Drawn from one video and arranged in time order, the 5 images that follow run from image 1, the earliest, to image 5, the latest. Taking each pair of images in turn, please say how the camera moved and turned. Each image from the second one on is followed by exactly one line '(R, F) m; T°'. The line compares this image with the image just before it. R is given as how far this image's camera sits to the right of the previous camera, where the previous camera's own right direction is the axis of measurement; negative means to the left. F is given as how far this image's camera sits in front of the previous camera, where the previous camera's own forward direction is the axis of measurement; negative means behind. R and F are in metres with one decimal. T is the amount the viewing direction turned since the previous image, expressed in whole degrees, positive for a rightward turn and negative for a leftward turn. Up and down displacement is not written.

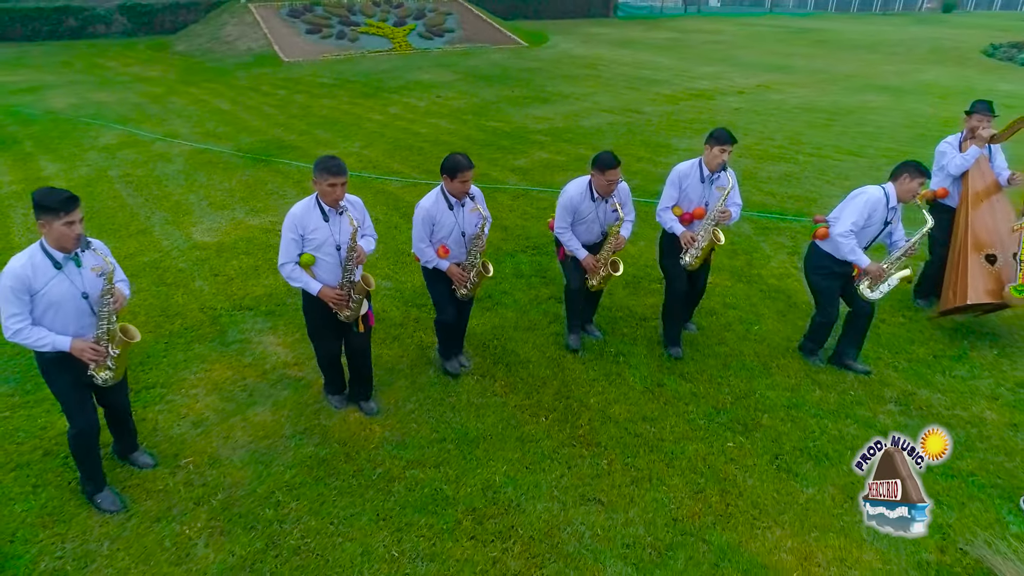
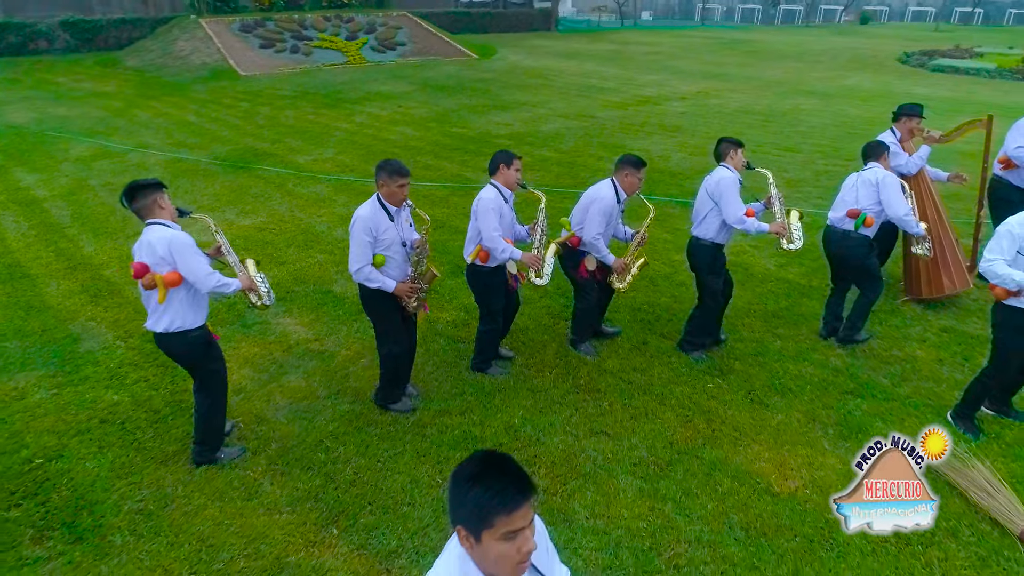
(-0.5, -0.7) m; +4°
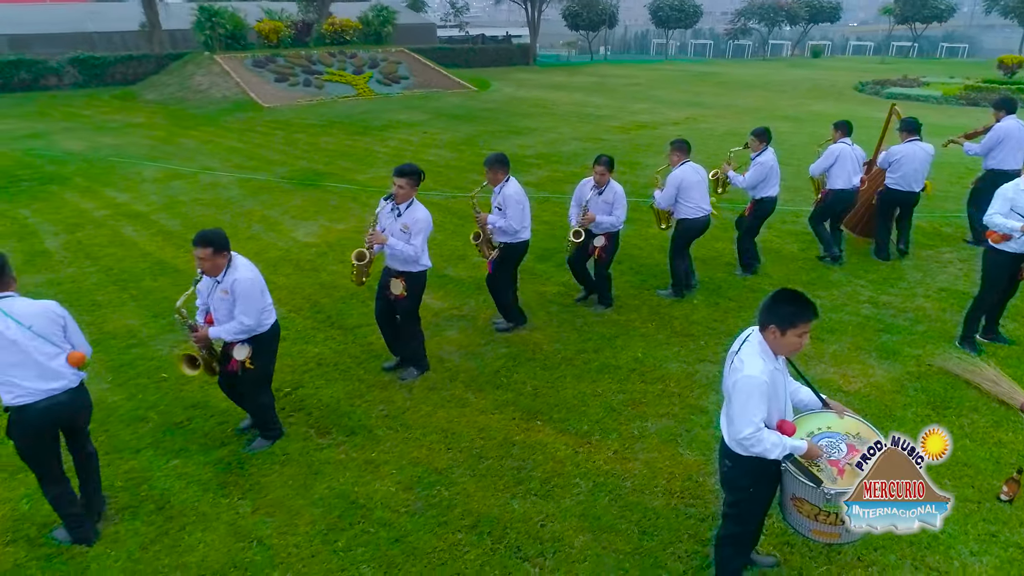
(-1.5, -1.5) m; +3°
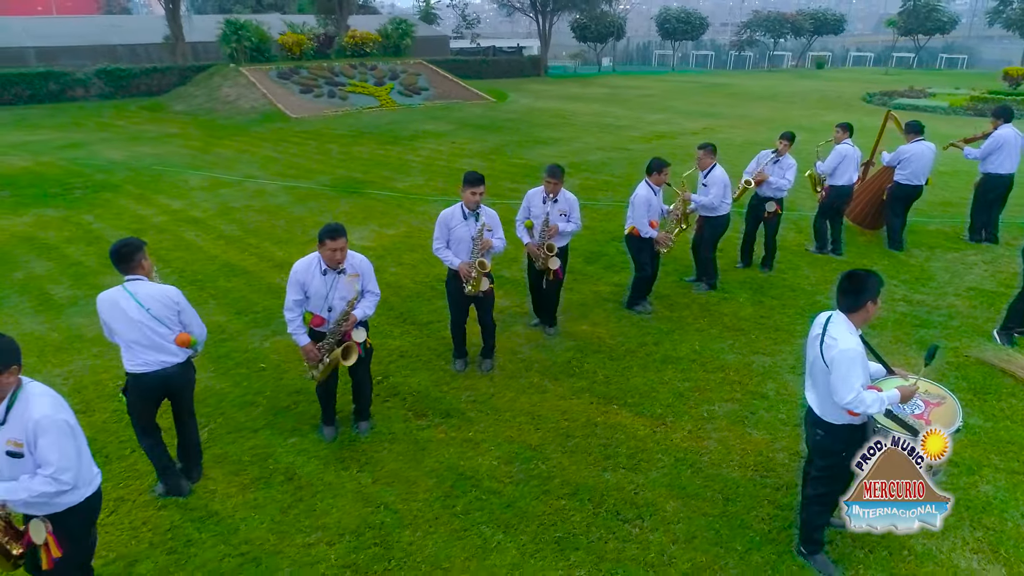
(-0.7, -0.5) m; 0°
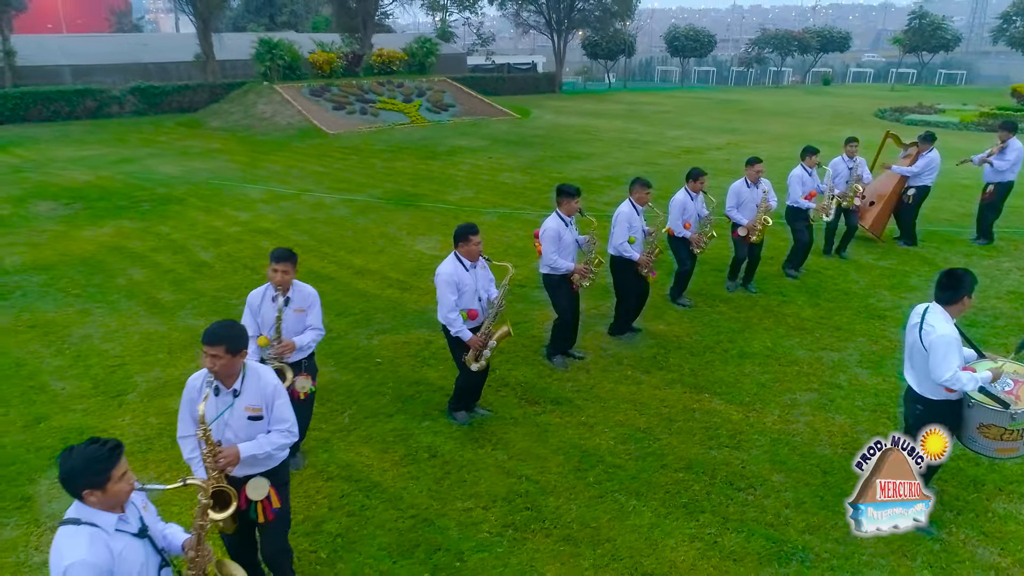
(-0.9, -0.7) m; 0°
